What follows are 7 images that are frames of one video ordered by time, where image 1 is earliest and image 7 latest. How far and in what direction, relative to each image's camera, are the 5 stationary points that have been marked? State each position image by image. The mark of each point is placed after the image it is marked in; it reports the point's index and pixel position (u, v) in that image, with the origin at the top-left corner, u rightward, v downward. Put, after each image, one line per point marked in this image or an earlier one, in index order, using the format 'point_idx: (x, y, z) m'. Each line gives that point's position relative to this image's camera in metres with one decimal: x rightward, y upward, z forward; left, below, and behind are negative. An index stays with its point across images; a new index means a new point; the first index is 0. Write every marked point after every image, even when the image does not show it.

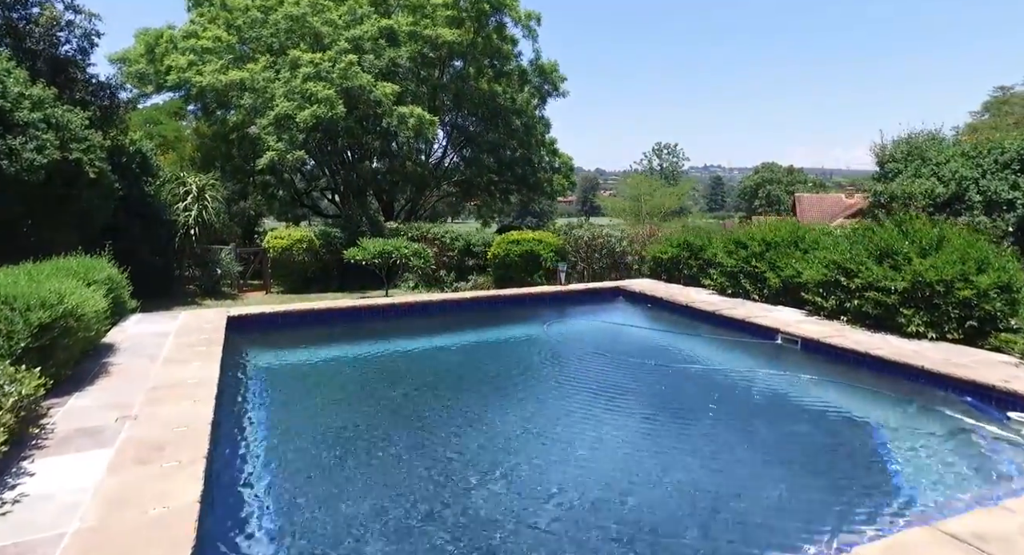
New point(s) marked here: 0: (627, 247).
0: (+2.7, +0.7, +12.7) m
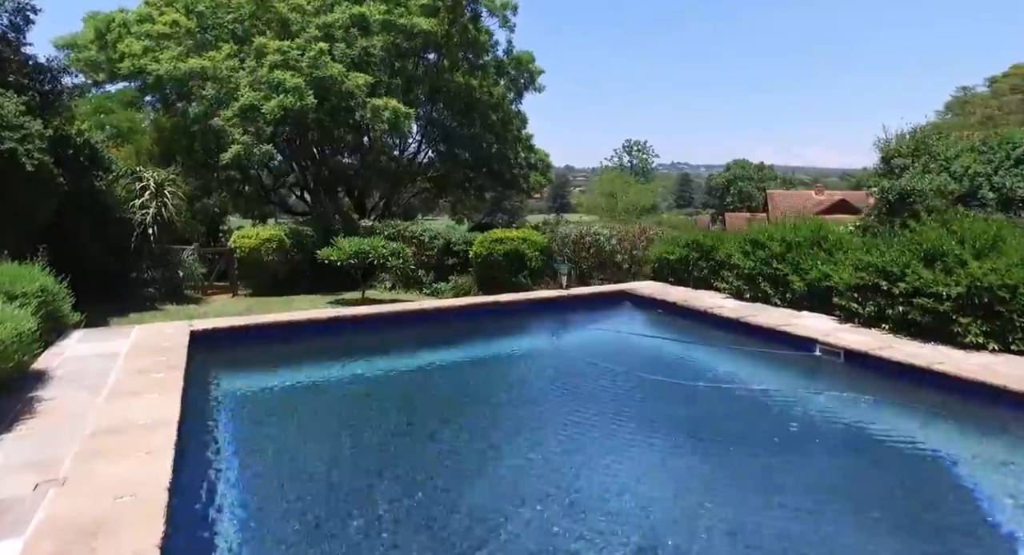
0: (+2.3, +0.7, +12.2) m
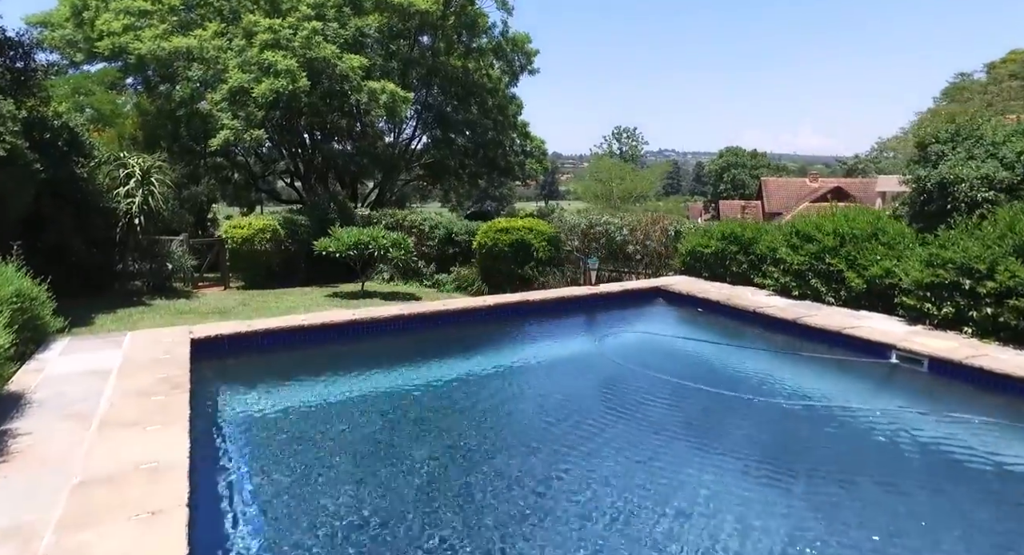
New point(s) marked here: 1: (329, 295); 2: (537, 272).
0: (+2.5, +0.9, +11.8) m
1: (-4.0, -0.4, +11.9) m
2: (+0.5, +0.1, +11.9) m
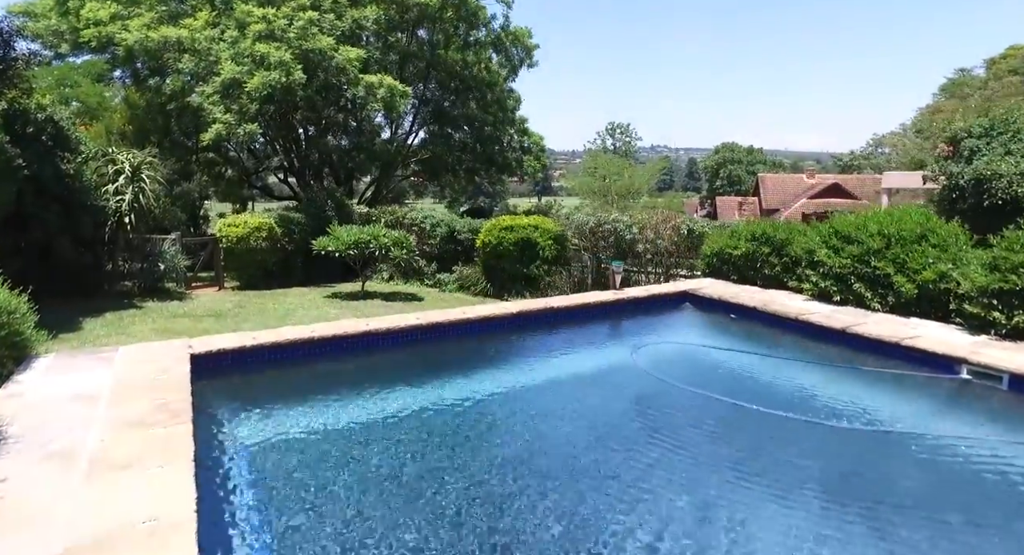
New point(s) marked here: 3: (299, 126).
0: (+2.6, +0.9, +11.4) m
1: (-3.8, -0.4, +11.5) m
2: (+0.7, +0.1, +11.6) m
3: (-5.8, +4.1, +15.1) m
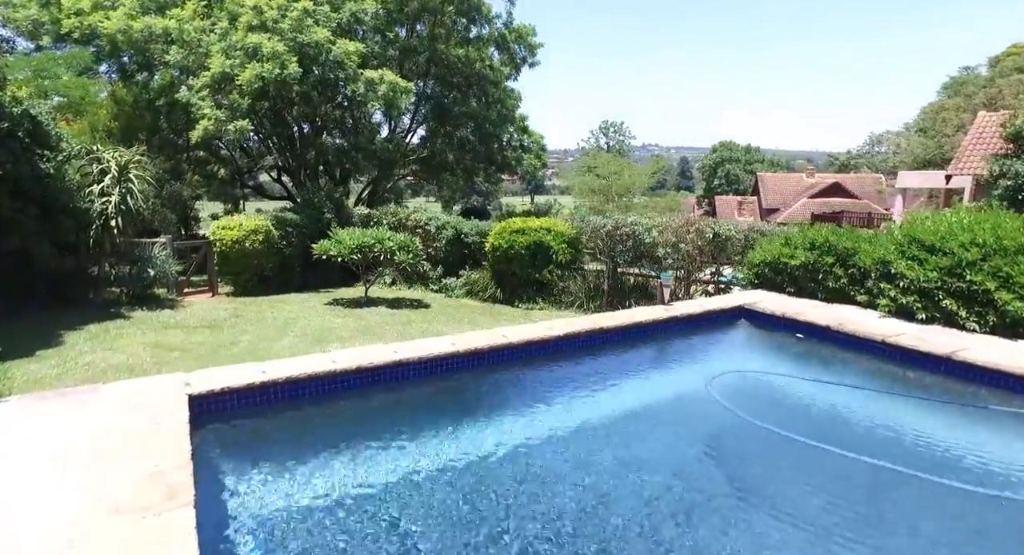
0: (+2.8, +0.8, +10.9) m
1: (-3.6, -0.5, +10.9) m
2: (+0.9, 0.0, +11.0) m
3: (-5.6, +4.0, +14.4) m
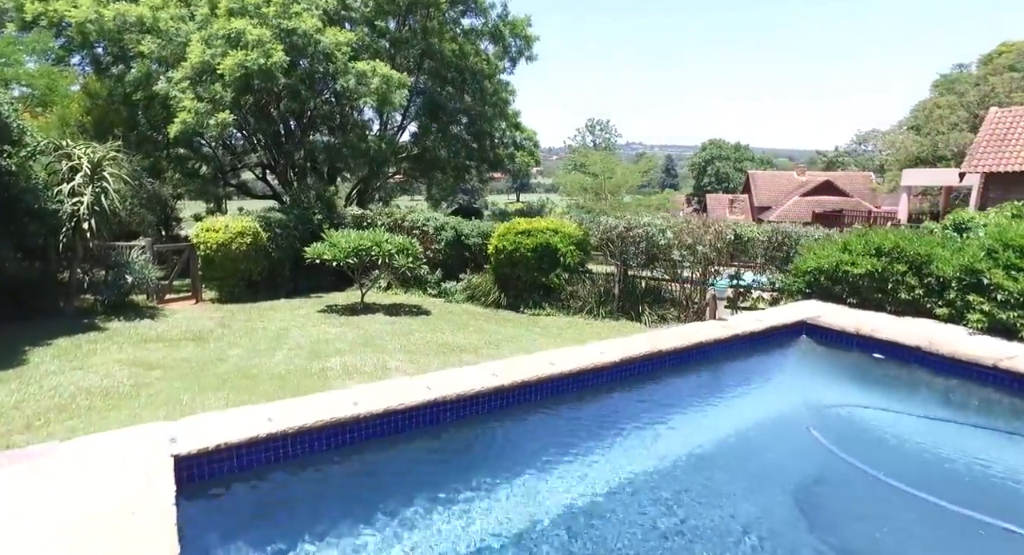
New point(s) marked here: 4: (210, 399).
0: (+2.9, +0.7, +10.3) m
1: (-3.5, -0.6, +10.2) m
2: (+1.0, 0.0, +10.4) m
3: (-5.6, +3.9, +13.6) m
4: (-3.0, -1.2, +5.4) m
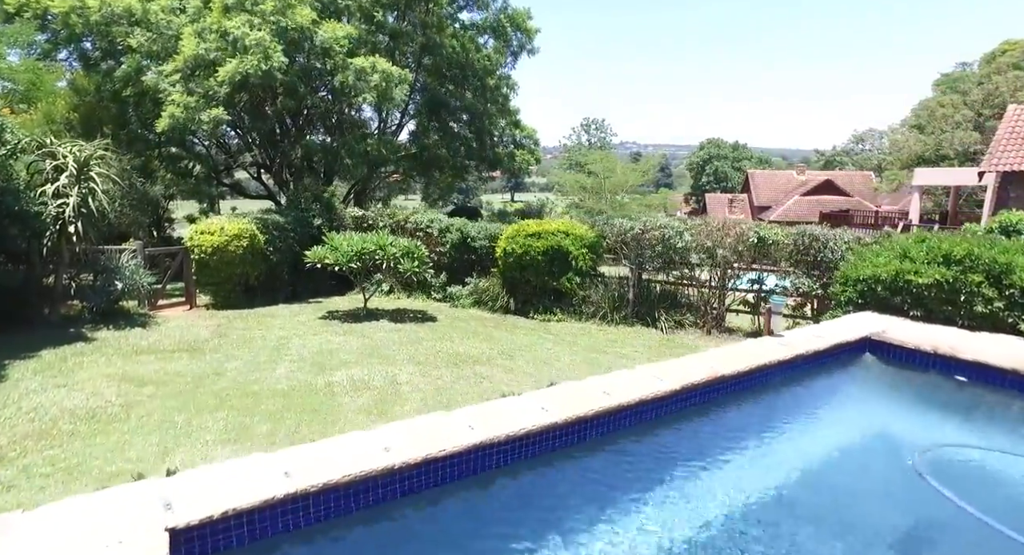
0: (+3.1, +0.6, +9.9) m
1: (-3.3, -0.7, +9.7) m
2: (+1.2, -0.1, +10.0) m
3: (-5.4, +3.8, +13.1) m
4: (-2.7, -1.3, +5.0) m
